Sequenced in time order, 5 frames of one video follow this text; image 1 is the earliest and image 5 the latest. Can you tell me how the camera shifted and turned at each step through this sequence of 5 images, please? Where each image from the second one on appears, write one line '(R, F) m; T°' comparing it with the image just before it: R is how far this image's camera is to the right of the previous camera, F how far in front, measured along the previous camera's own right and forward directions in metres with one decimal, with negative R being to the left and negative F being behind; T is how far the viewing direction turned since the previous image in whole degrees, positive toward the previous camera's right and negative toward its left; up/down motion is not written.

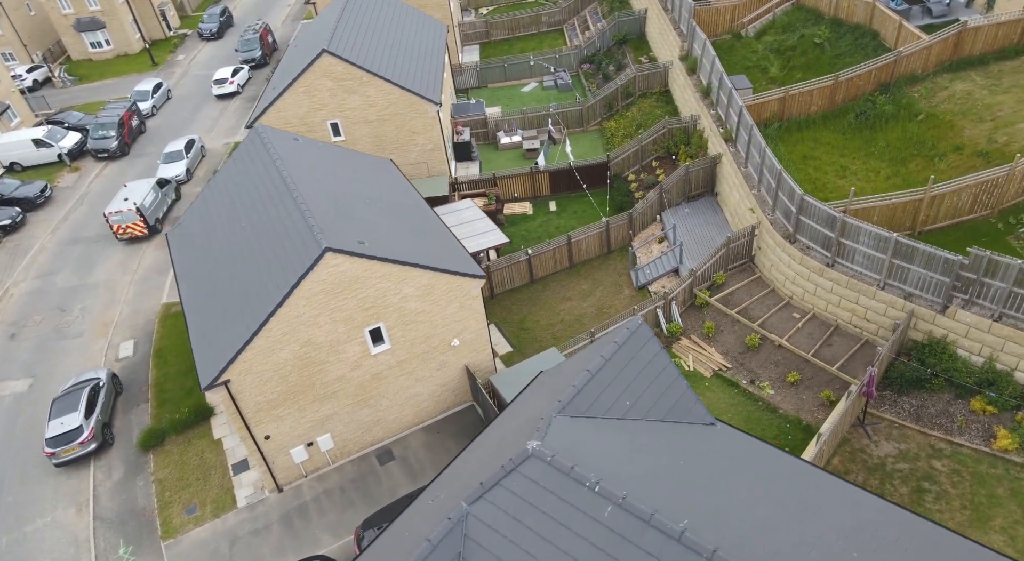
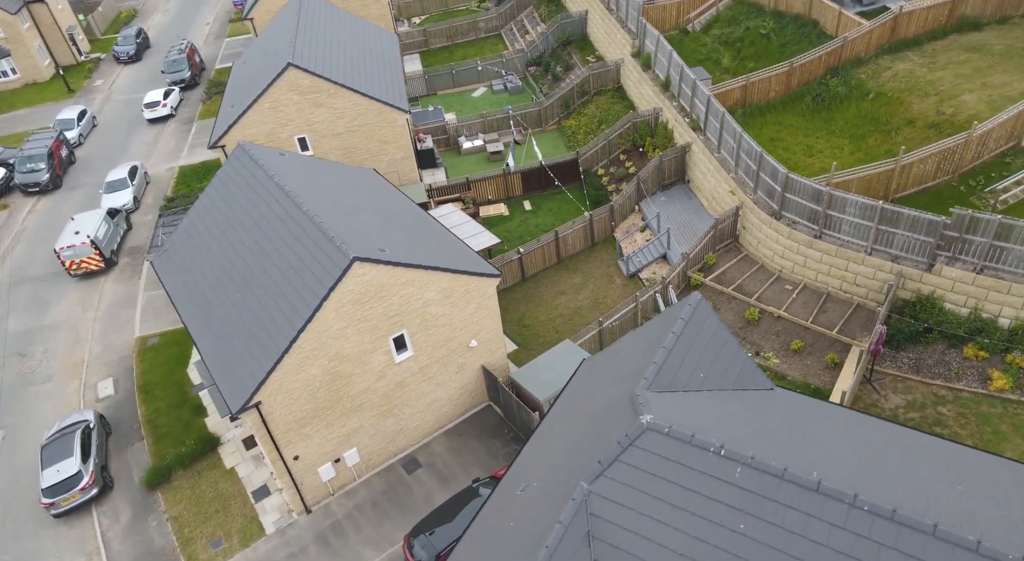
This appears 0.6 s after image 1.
(-2.9, -0.1) m; +7°
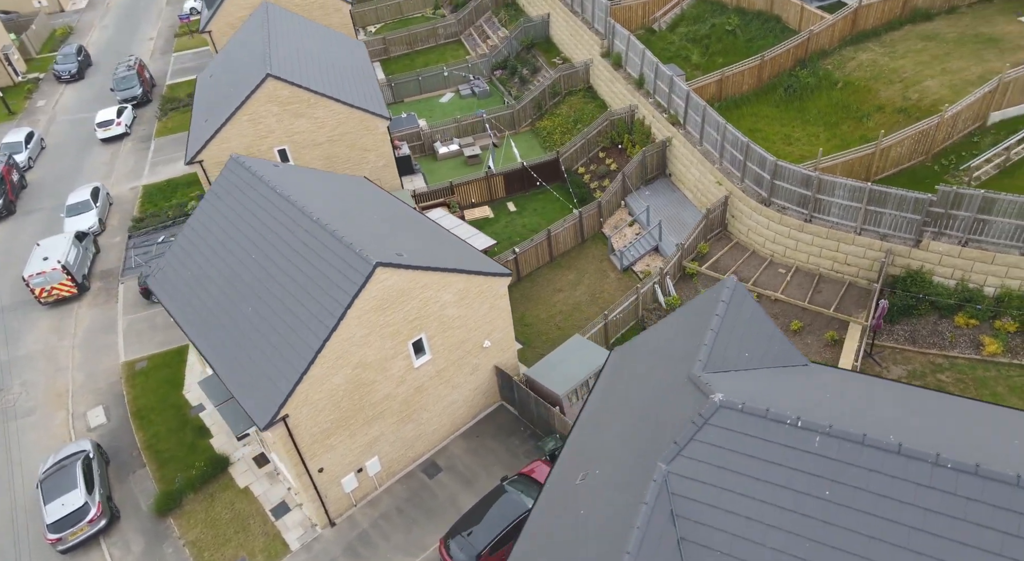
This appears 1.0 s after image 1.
(-2.0, -0.1) m; +4°
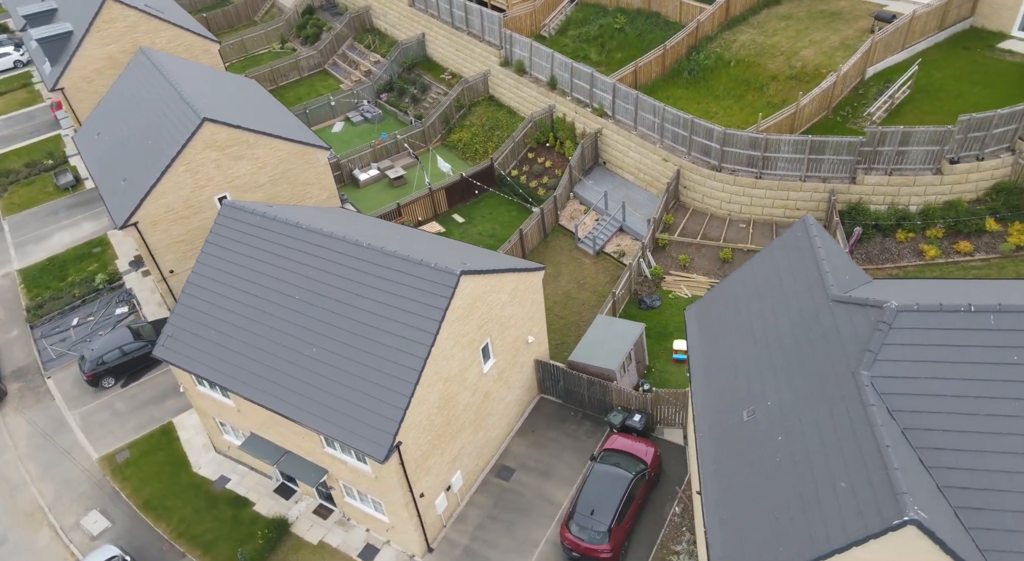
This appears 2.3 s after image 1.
(-6.9, +0.1) m; +15°
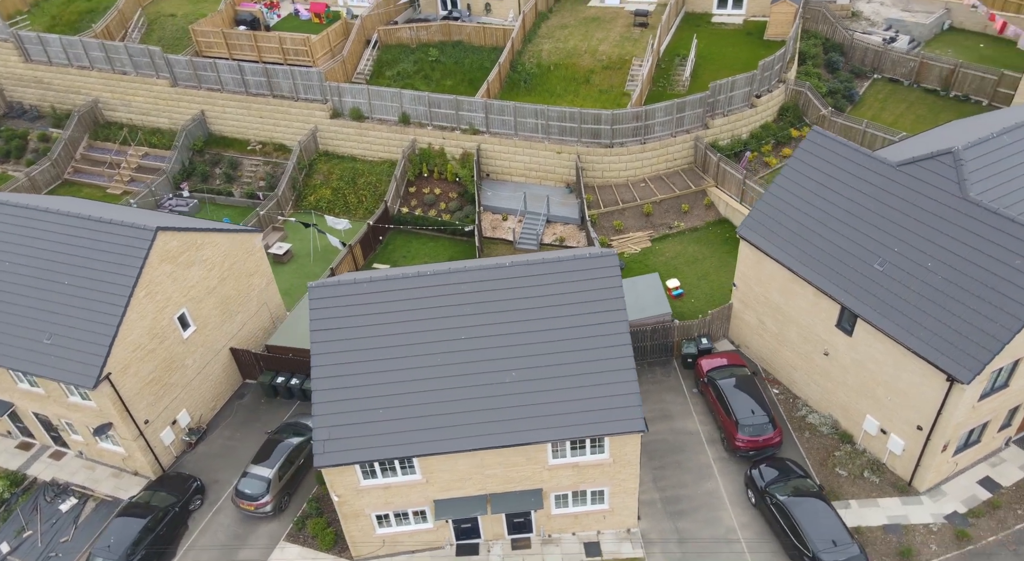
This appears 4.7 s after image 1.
(-13.6, +1.9) m; +29°
